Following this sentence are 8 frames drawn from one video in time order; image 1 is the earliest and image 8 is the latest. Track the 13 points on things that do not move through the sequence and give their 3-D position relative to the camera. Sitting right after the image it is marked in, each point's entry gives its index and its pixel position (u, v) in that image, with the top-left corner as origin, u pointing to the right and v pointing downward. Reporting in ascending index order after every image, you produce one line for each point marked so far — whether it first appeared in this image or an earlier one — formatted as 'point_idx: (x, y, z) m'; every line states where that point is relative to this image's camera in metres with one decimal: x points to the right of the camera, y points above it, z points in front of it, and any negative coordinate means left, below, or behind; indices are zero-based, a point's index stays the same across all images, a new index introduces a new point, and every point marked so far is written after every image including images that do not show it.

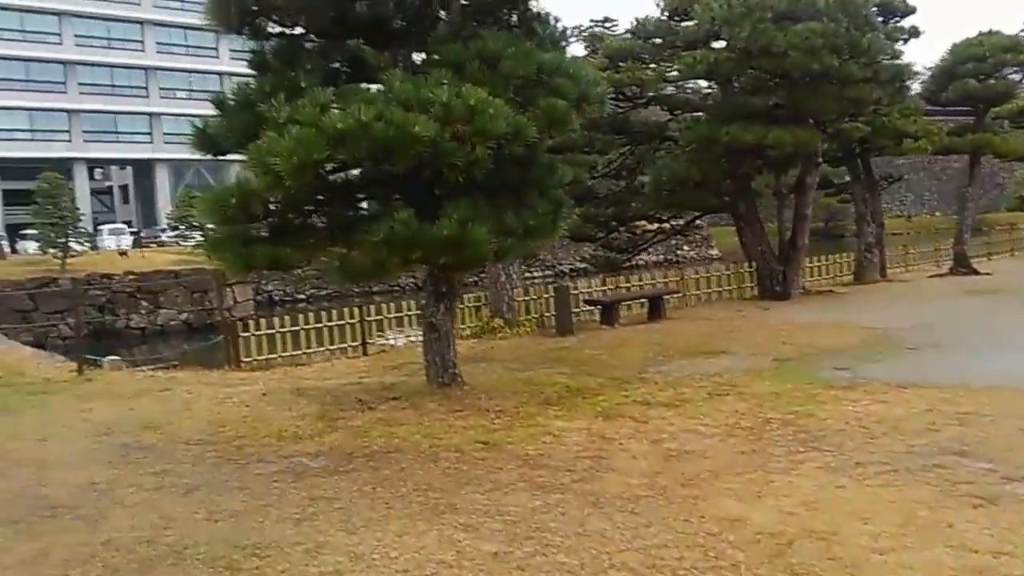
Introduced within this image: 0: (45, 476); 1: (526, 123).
0: (-2.5, -1.0, +4.9) m
1: (+0.1, +1.0, +5.6) m
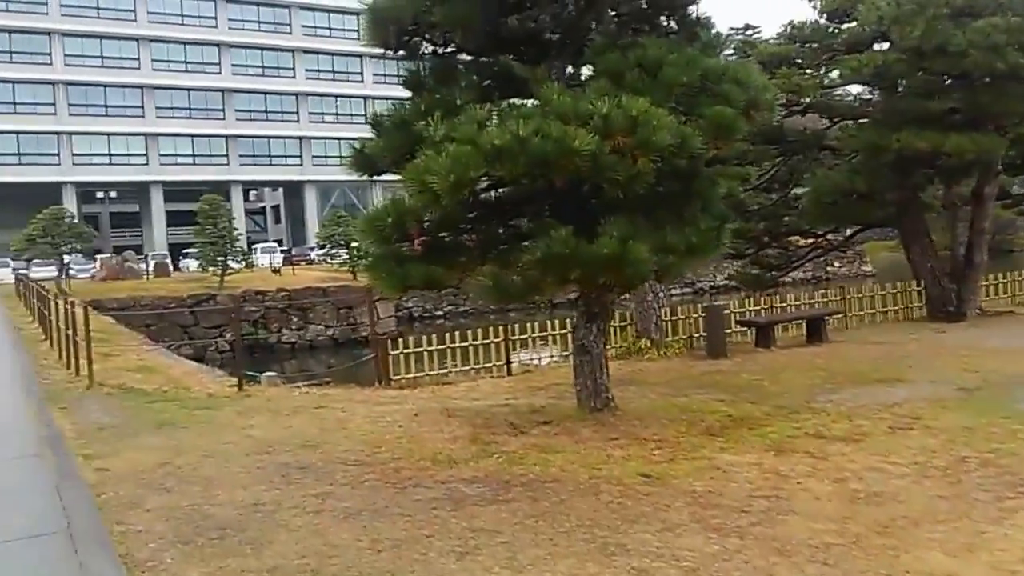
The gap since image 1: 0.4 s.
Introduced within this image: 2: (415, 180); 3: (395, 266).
0: (-1.6, -1.1, +4.9) m
1: (+1.0, +0.9, +5.3) m
2: (-0.6, +0.6, +5.3) m
3: (-0.8, +0.1, +6.0) m
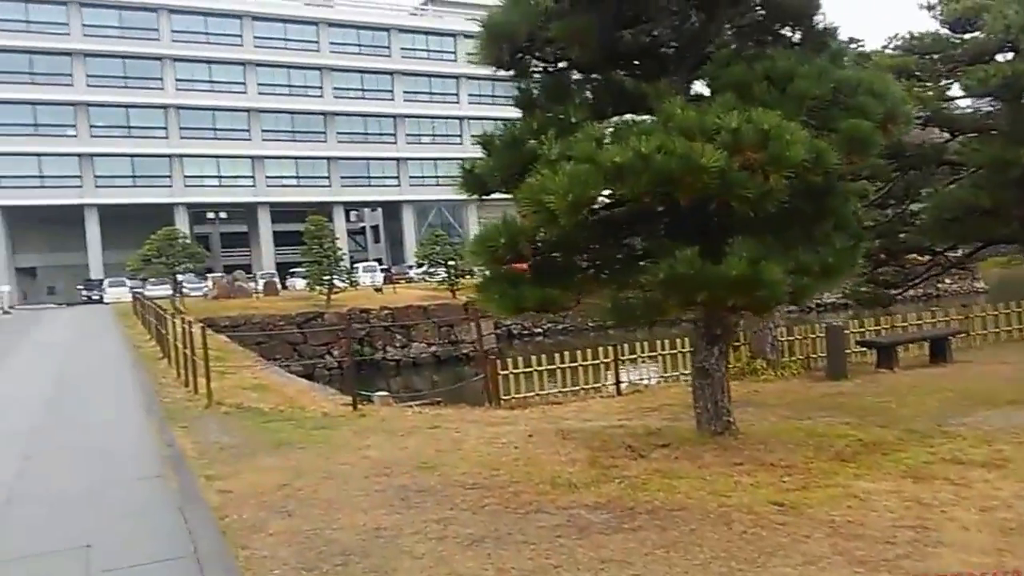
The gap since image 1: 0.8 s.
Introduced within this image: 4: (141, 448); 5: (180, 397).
0: (-1.0, -1.3, +4.9) m
1: (+1.7, +0.8, +5.1) m
2: (+0.1, +0.5, +5.2) m
3: (-0.1, 0.0, +6.0) m
4: (-3.1, -1.4, +7.7) m
5: (-4.3, -1.4, +11.8) m
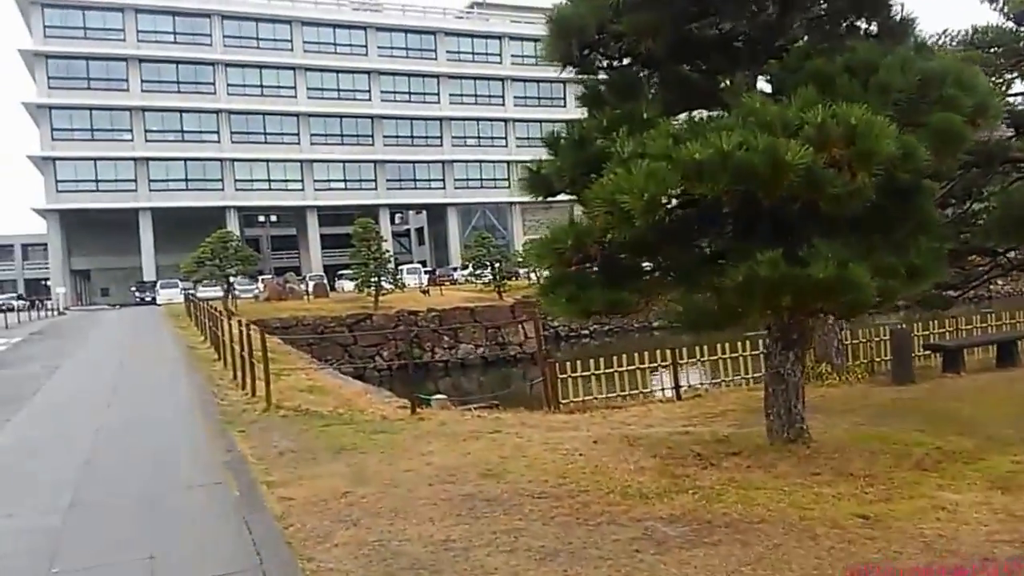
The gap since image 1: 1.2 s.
0: (-0.6, -1.3, +4.8) m
1: (+2.1, +0.8, +4.8) m
2: (+0.5, +0.5, +5.0) m
3: (+0.4, 0.0, +5.8) m
4: (-2.6, -1.4, +7.7) m
5: (-3.6, -1.5, +11.8) m
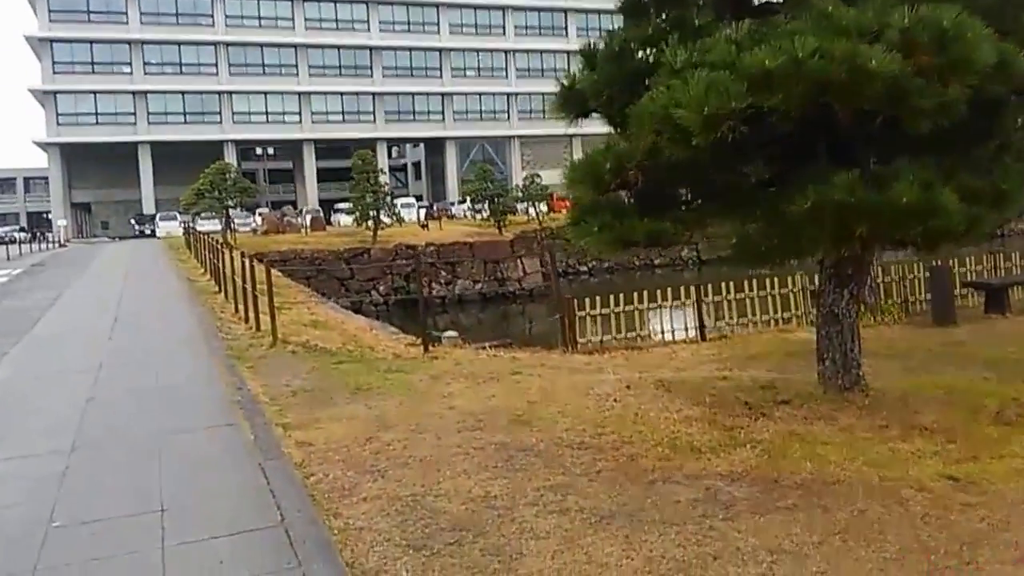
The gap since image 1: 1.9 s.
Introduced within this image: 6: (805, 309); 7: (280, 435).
0: (-0.4, -0.9, +4.3) m
1: (+2.3, +1.1, +4.2) m
2: (+0.7, +0.8, +4.4) m
3: (+0.6, +0.4, +5.2) m
4: (-2.4, -0.8, +7.2) m
5: (-3.4, -0.6, +11.3) m
6: (+3.6, -0.3, +11.0) m
7: (-1.4, -0.9, +5.6) m
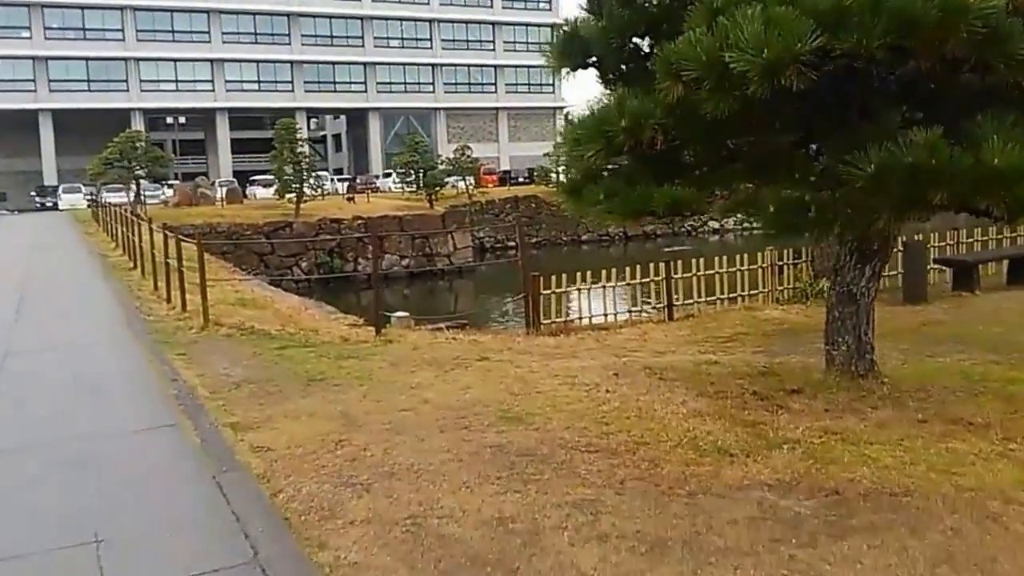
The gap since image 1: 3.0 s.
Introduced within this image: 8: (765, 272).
0: (-0.3, -0.8, +3.6) m
1: (+2.4, +1.2, +3.6) m
2: (+0.8, +0.9, +3.7) m
3: (+0.6, +0.5, +4.5) m
4: (-2.6, -0.7, +6.3) m
5: (-3.9, -0.3, +10.3) m
6: (+3.0, 0.0, +10.6) m
7: (-1.5, -0.8, +4.7) m
8: (+2.9, +0.2, +10.5) m
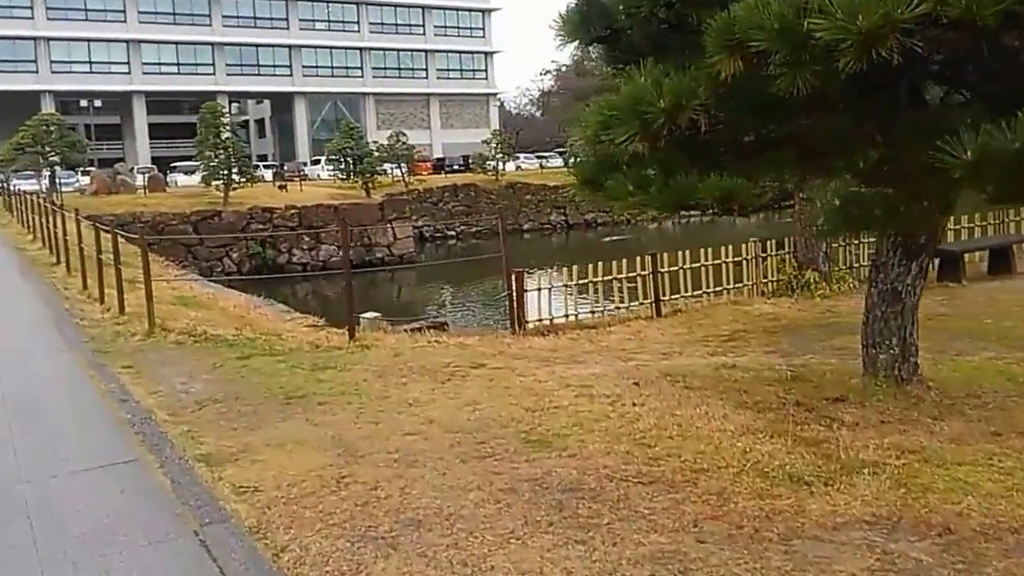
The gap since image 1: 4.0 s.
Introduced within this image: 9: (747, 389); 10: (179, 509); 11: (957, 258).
0: (-0.1, -0.9, +2.9) m
1: (+2.6, +1.2, +3.2) m
2: (+1.0, +0.9, +3.2) m
3: (+0.7, +0.5, +3.9) m
4: (-2.6, -0.7, +5.5) m
5: (-4.1, -0.3, +9.4) m
6: (+2.7, +0.1, +10.2) m
7: (-1.3, -0.8, +4.0) m
8: (+2.6, +0.3, +10.1) m
9: (+1.4, -0.6, +5.3) m
10: (-1.3, -0.9, +3.7) m
11: (+4.8, +0.3, +9.6) m
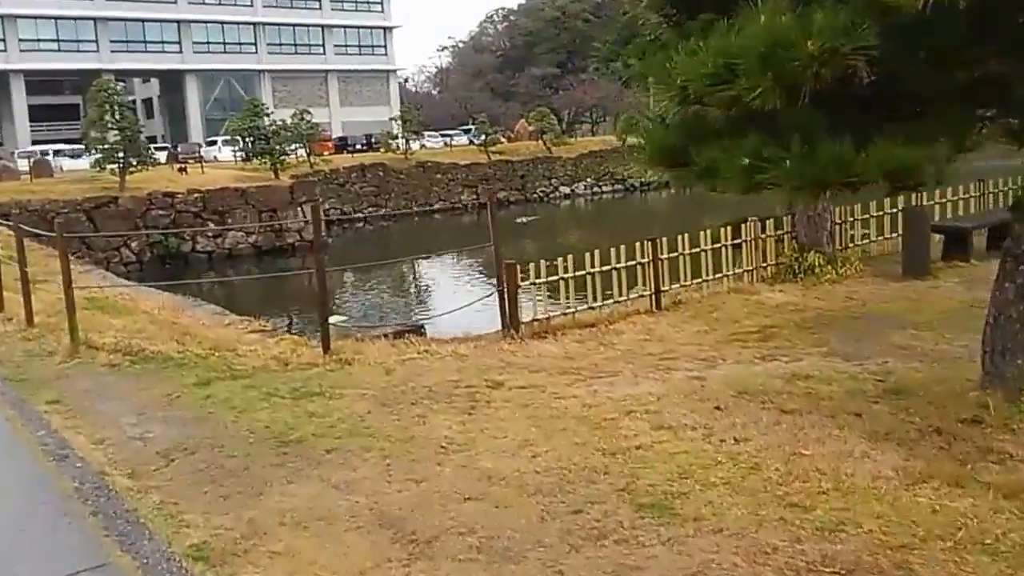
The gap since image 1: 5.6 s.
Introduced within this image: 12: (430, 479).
0: (+0.4, -1.0, +1.9) m
1: (+3.0, +1.2, +2.3) m
2: (+1.4, +0.8, +2.2) m
3: (+1.1, +0.4, +2.9) m
4: (-2.3, -0.8, +4.2) m
5: (-4.3, -0.4, +7.8) m
6: (+2.5, +0.3, +9.3) m
7: (-0.9, -0.9, +2.8) m
8: (+2.4, +0.4, +9.2) m
9: (+1.6, -0.6, +4.3) m
10: (-0.9, -1.0, +2.5) m
11: (+4.6, +0.5, +9.0) m
12: (-0.3, -0.8, +3.6) m
